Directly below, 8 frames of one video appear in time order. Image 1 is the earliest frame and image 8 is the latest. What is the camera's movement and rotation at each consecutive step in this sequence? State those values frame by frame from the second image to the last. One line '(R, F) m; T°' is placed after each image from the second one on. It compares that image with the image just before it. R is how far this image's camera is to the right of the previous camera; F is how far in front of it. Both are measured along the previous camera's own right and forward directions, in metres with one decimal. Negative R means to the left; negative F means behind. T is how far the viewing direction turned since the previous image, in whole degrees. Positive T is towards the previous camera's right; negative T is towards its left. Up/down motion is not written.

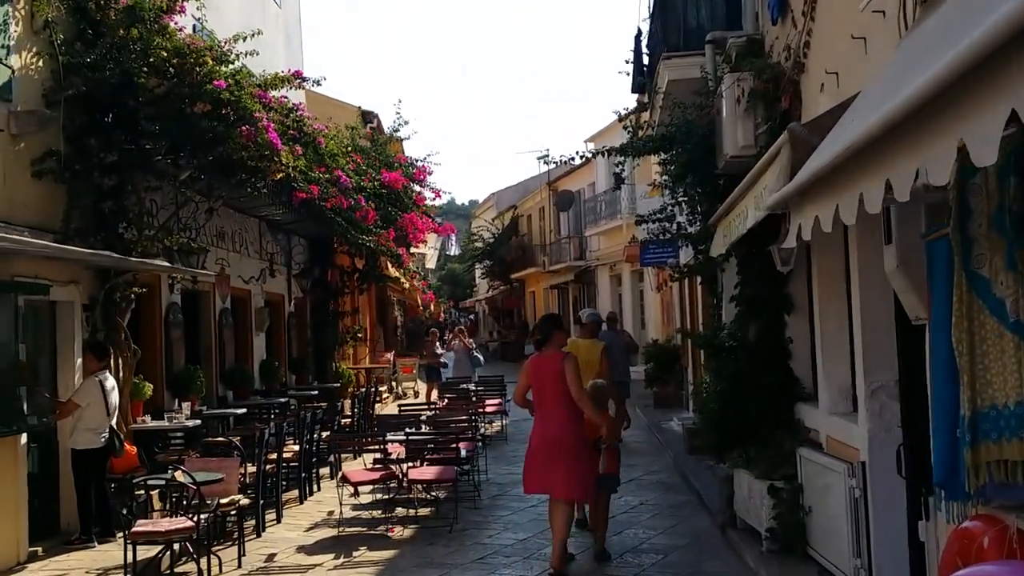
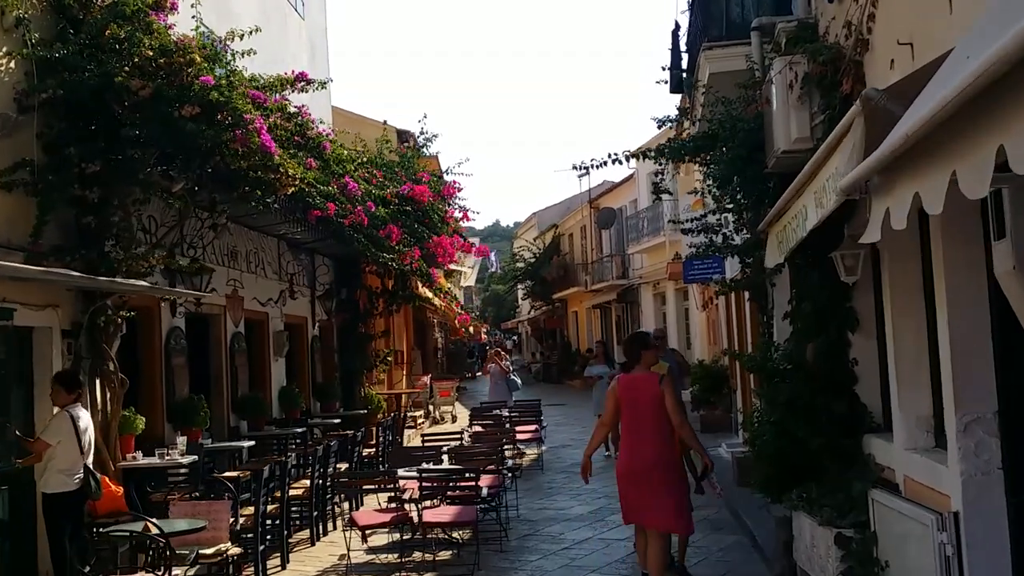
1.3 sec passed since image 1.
(+0.2, +1.0) m; -3°
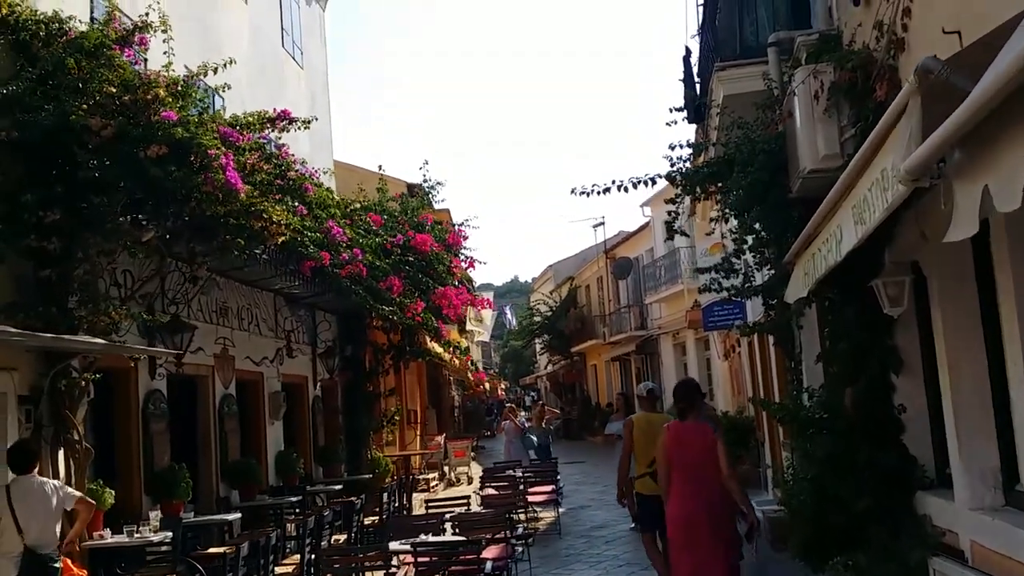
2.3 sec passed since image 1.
(+0.1, +0.8) m; -1°
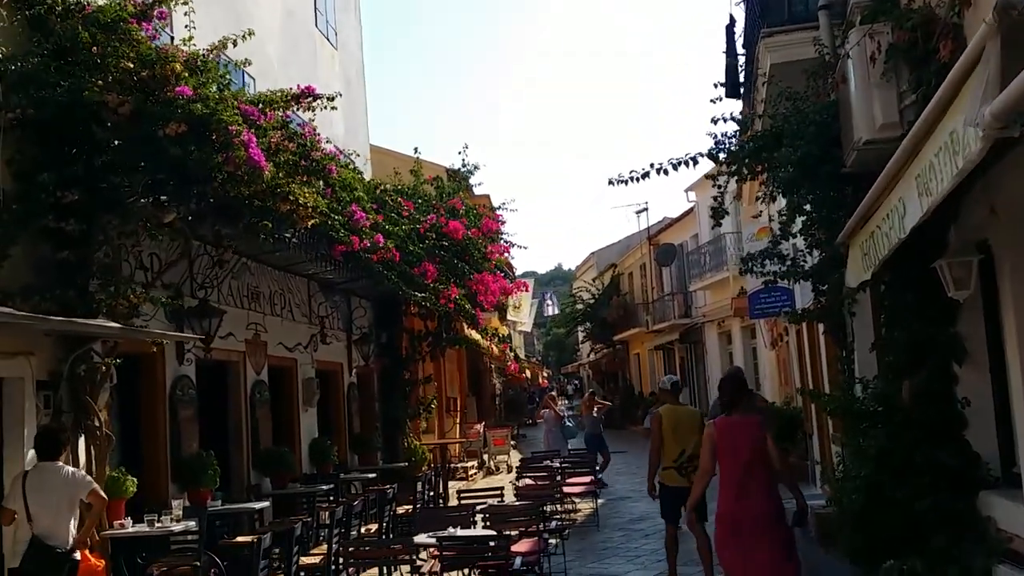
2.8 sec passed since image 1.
(+0.1, +0.4) m; -3°
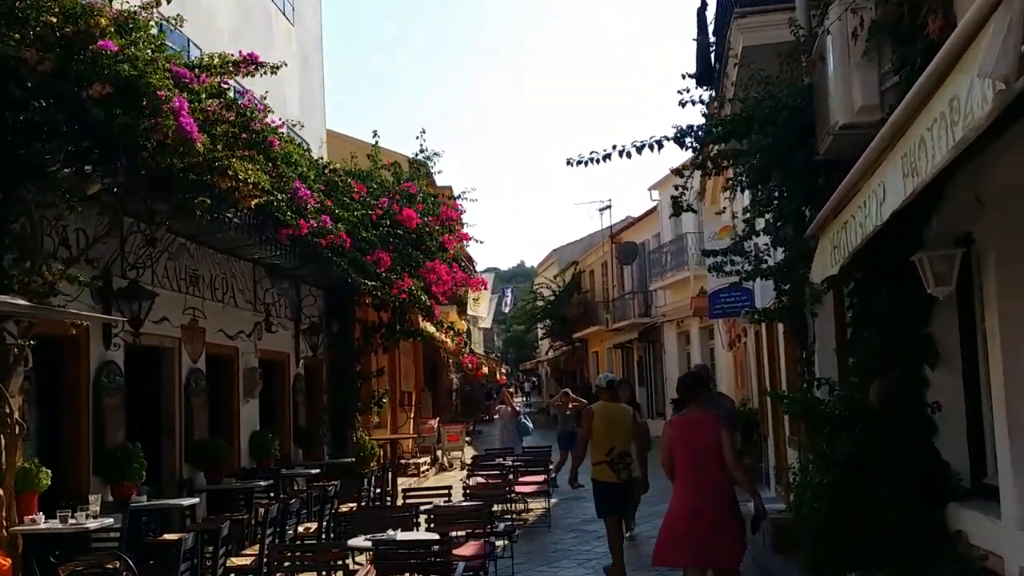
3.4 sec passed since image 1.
(+0.1, +0.4) m; +2°
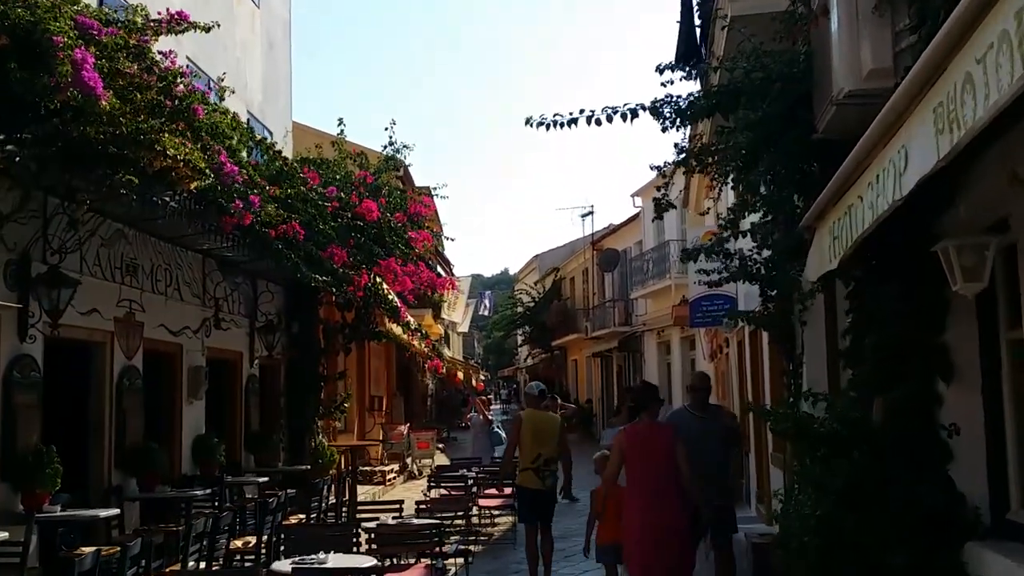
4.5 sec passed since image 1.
(+0.2, +0.8) m; +1°
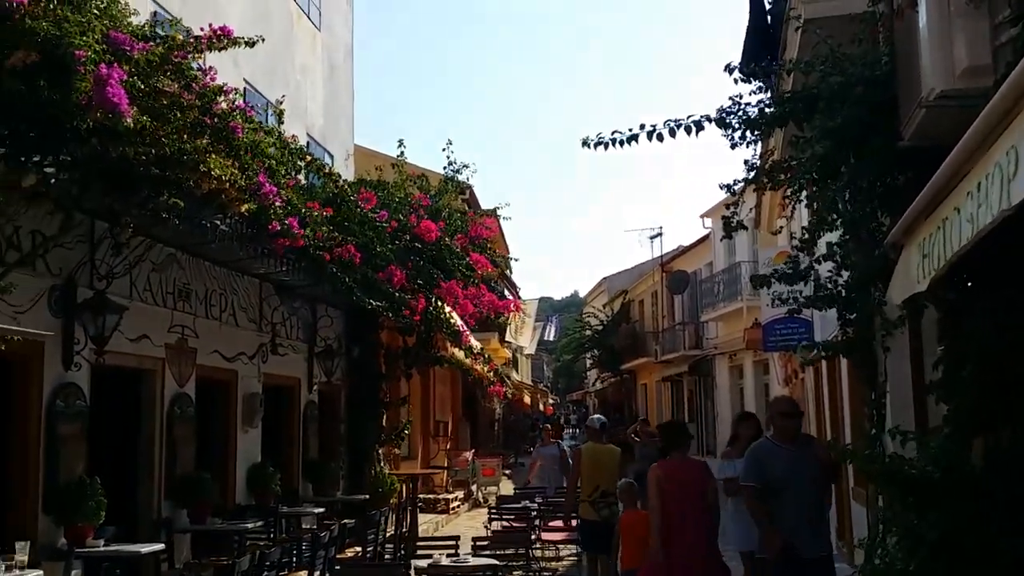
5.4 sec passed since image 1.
(+0.1, +0.4) m; -4°
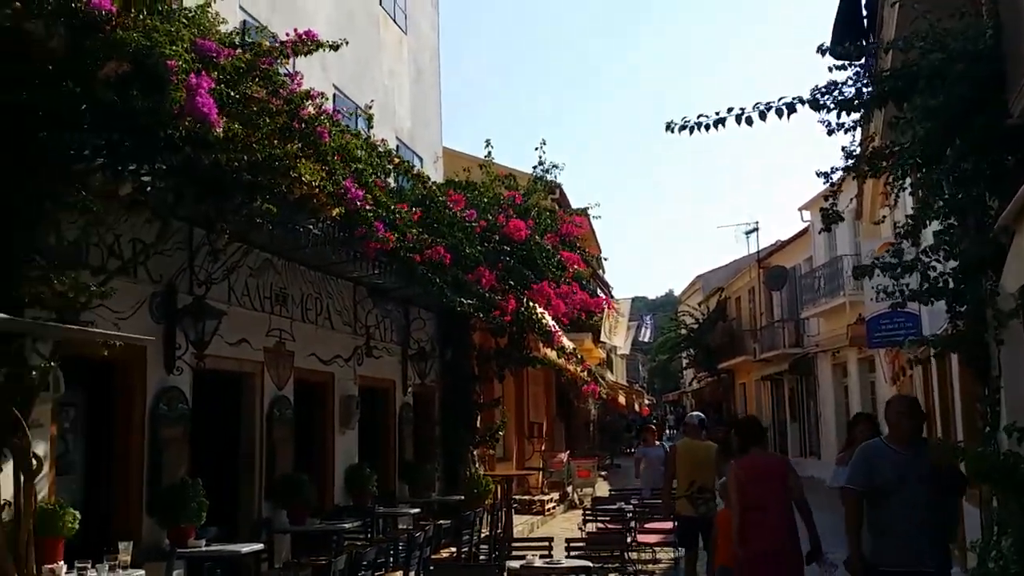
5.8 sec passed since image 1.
(0.0, +0.1) m; -6°
